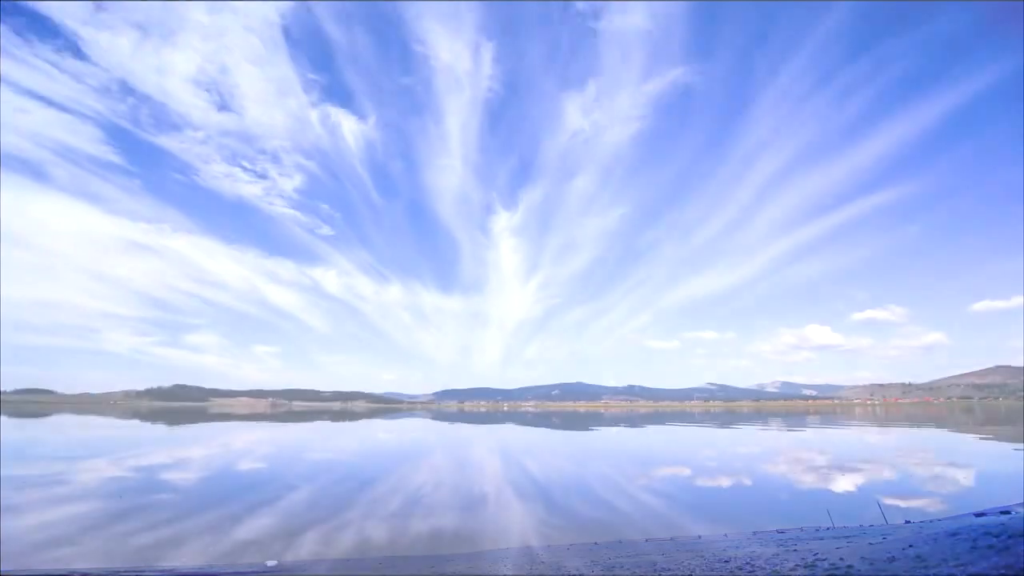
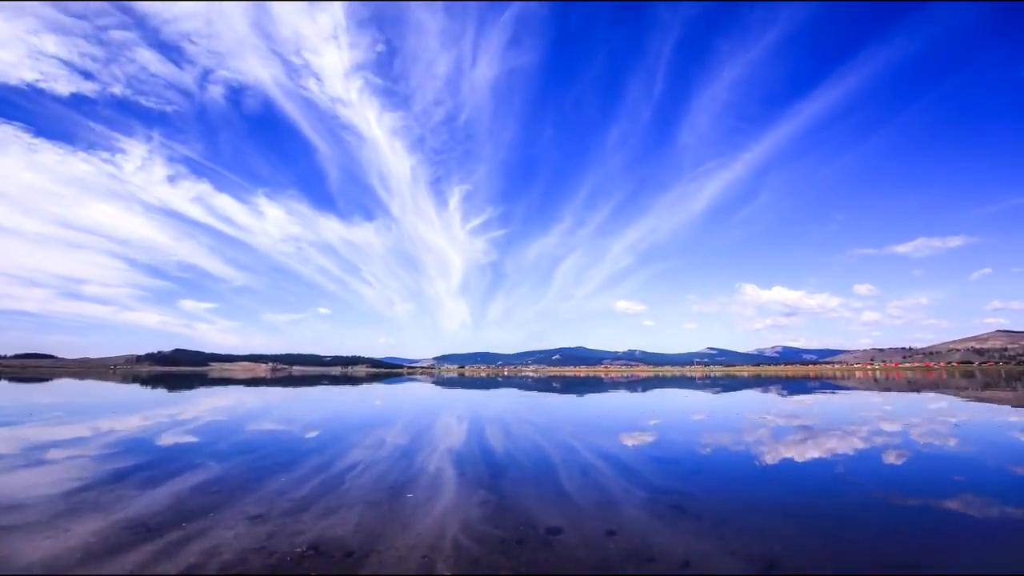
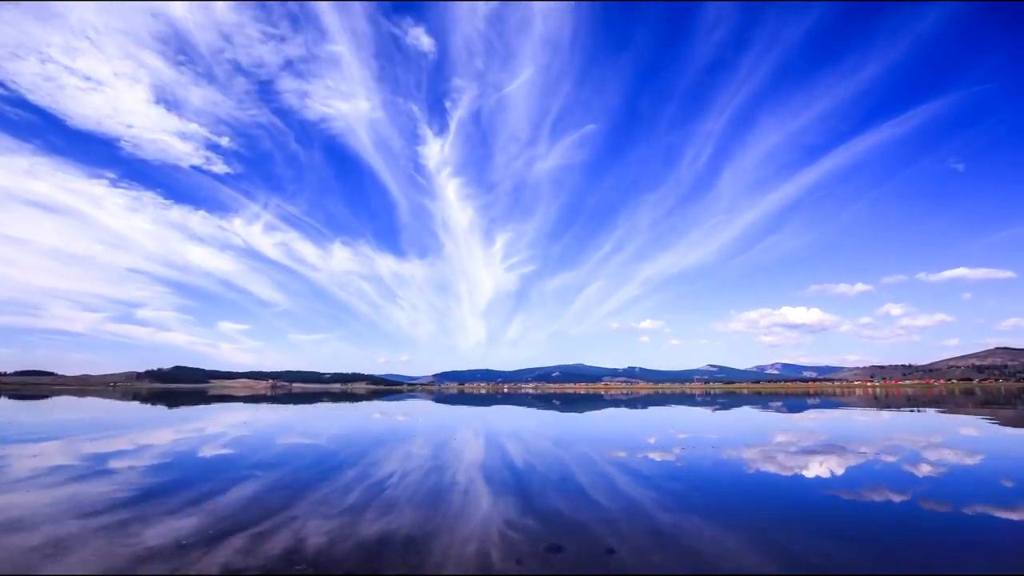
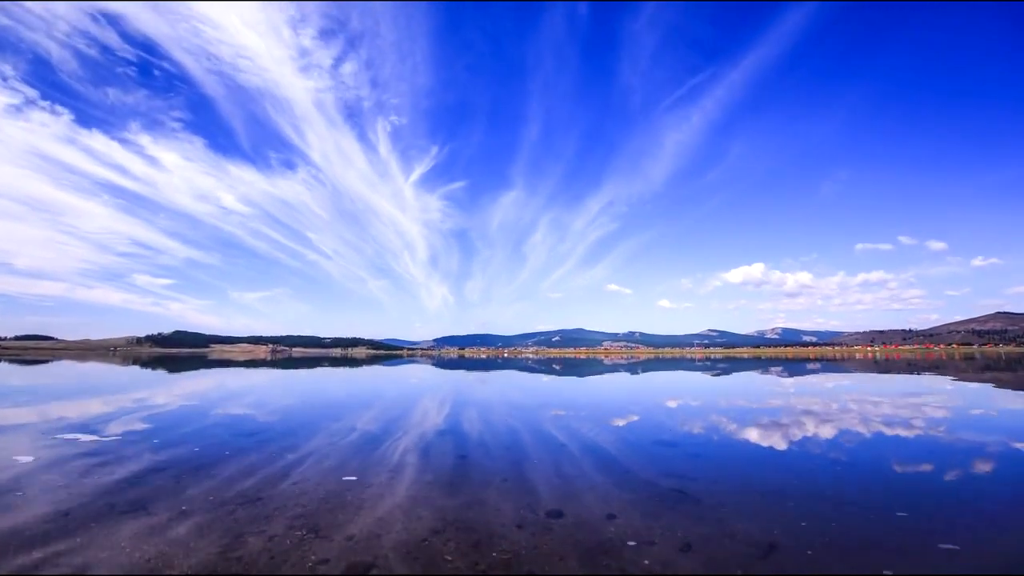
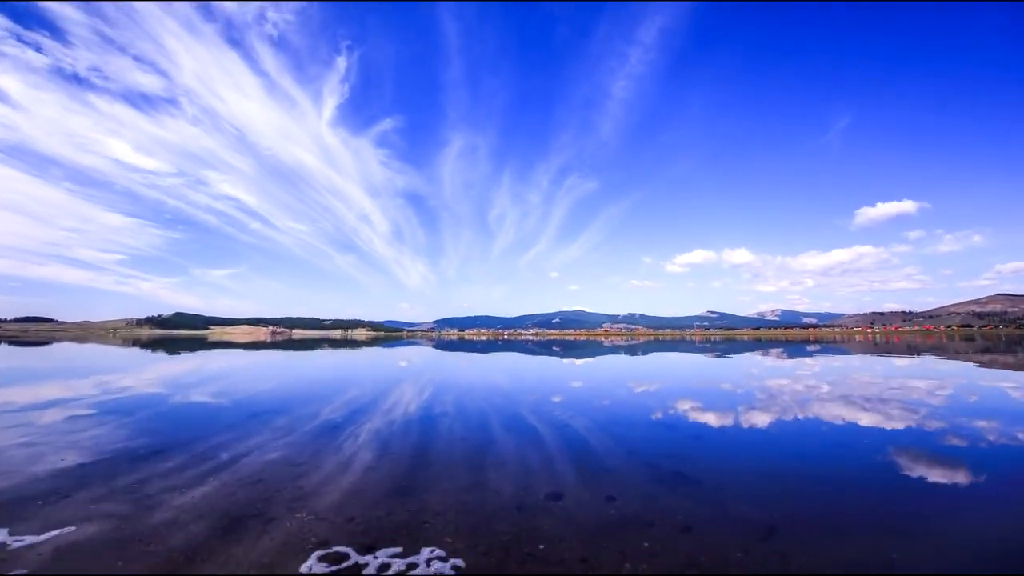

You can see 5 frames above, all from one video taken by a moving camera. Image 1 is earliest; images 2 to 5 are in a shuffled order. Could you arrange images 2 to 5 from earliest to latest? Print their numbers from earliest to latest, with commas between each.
3, 2, 4, 5
